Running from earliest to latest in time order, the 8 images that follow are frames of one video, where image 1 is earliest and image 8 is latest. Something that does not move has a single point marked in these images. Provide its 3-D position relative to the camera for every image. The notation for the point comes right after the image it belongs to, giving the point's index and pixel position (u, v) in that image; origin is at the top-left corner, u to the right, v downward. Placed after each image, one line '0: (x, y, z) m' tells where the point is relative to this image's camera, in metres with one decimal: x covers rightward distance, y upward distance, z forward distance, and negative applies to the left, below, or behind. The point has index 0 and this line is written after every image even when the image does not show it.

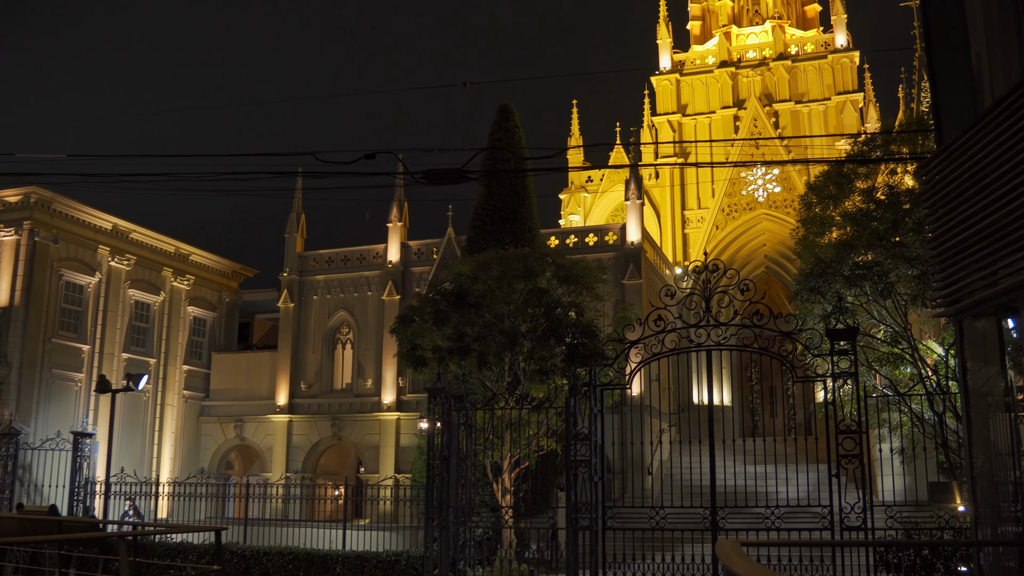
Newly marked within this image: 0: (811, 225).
0: (+5.8, +1.2, +18.1) m
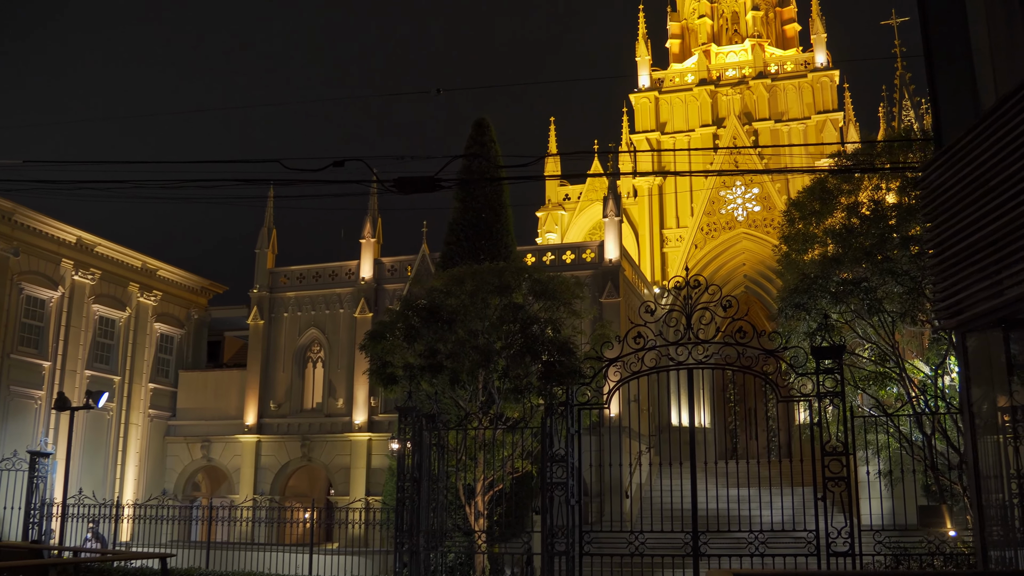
0: (+5.3, +0.9, +17.7) m
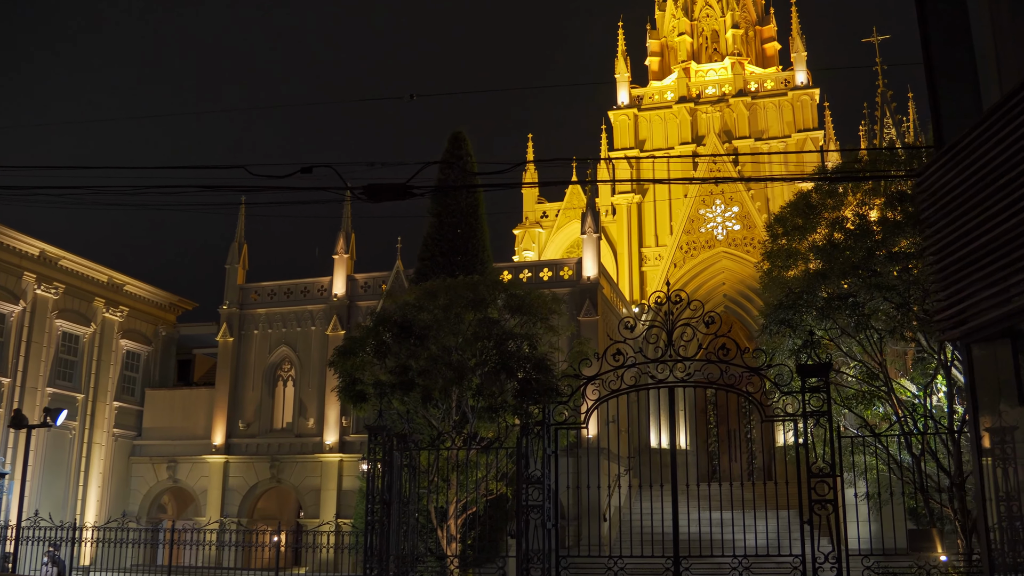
0: (+4.9, +0.5, +17.3) m
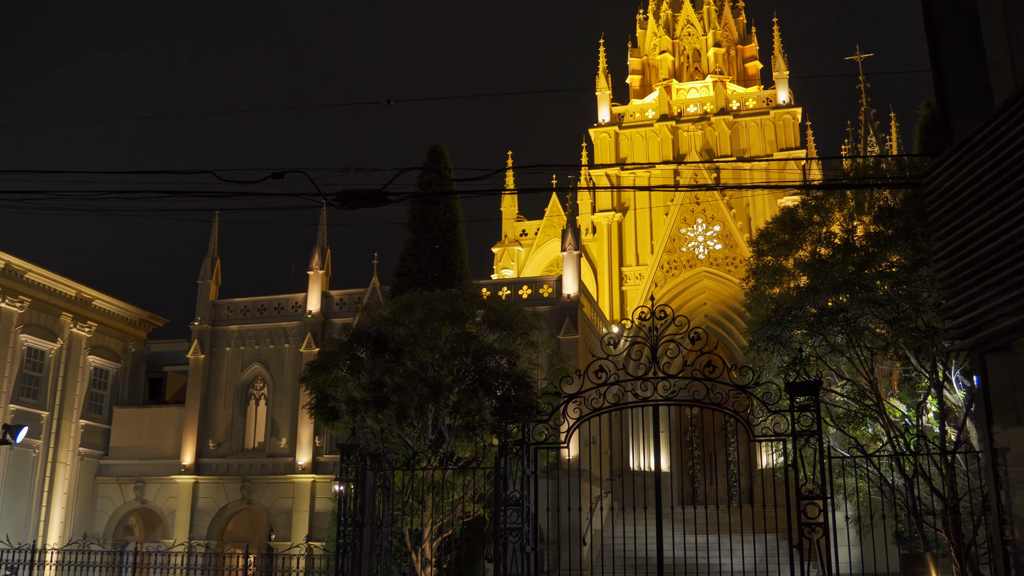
0: (+4.5, +0.2, +16.9) m
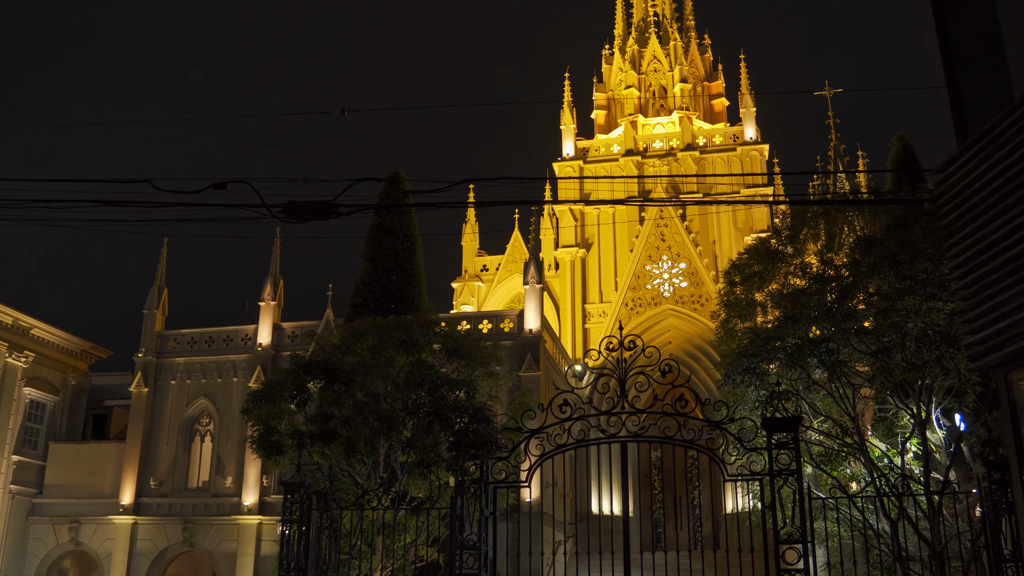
0: (+3.8, -0.3, +16.1) m
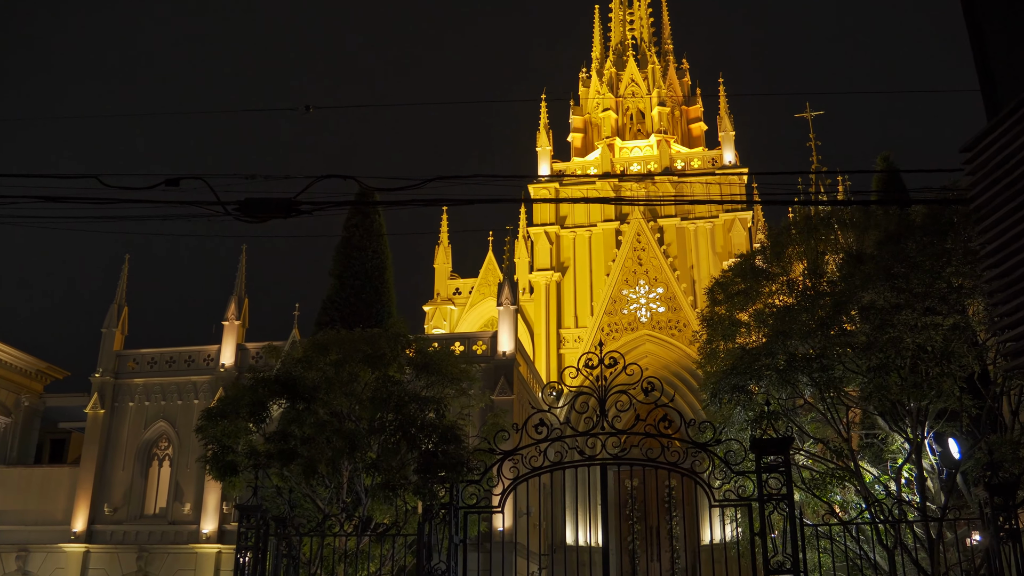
0: (+3.4, -0.6, +15.5) m
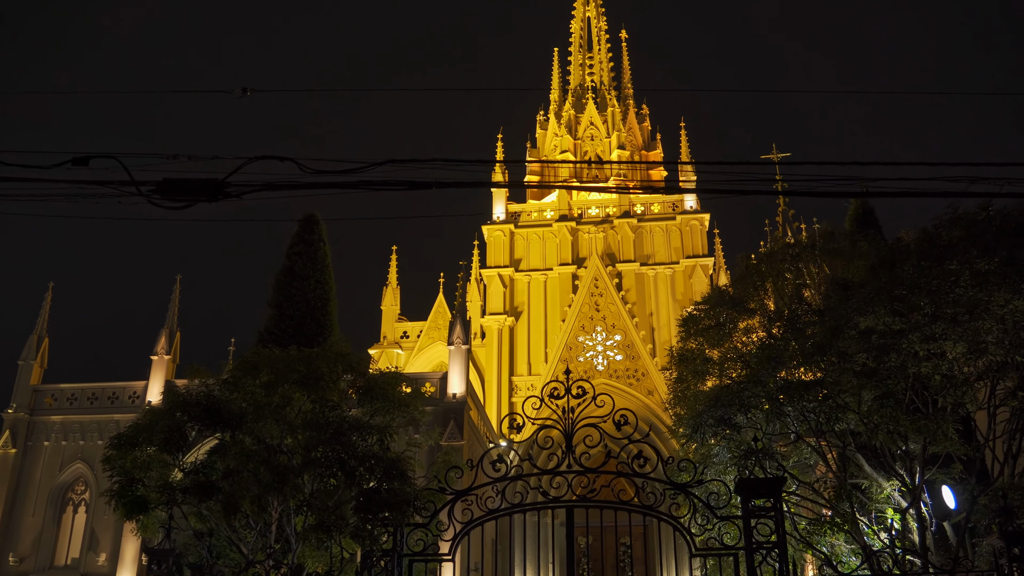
0: (+2.7, -1.1, +14.3) m
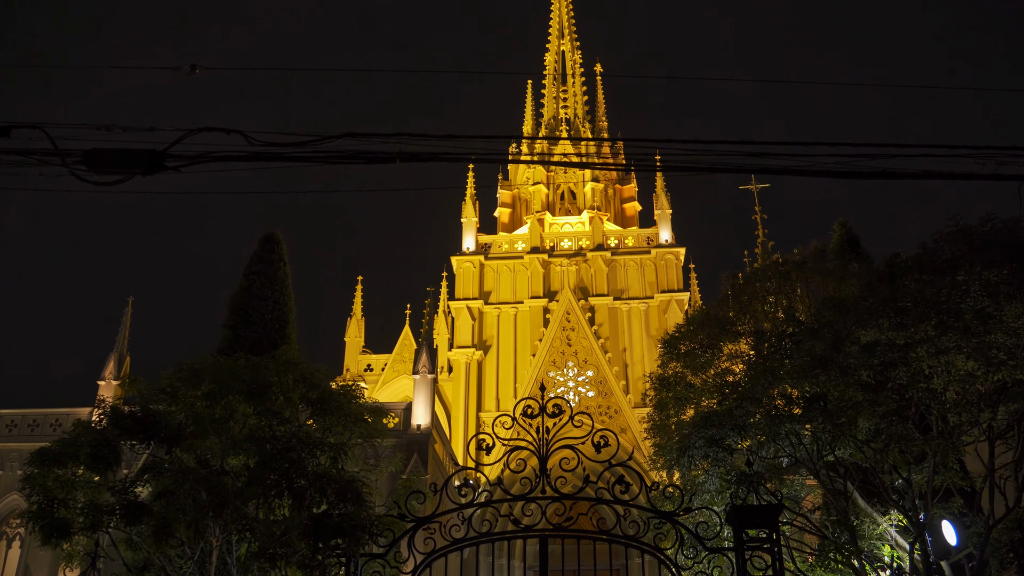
0: (+2.3, -1.4, +13.4) m
